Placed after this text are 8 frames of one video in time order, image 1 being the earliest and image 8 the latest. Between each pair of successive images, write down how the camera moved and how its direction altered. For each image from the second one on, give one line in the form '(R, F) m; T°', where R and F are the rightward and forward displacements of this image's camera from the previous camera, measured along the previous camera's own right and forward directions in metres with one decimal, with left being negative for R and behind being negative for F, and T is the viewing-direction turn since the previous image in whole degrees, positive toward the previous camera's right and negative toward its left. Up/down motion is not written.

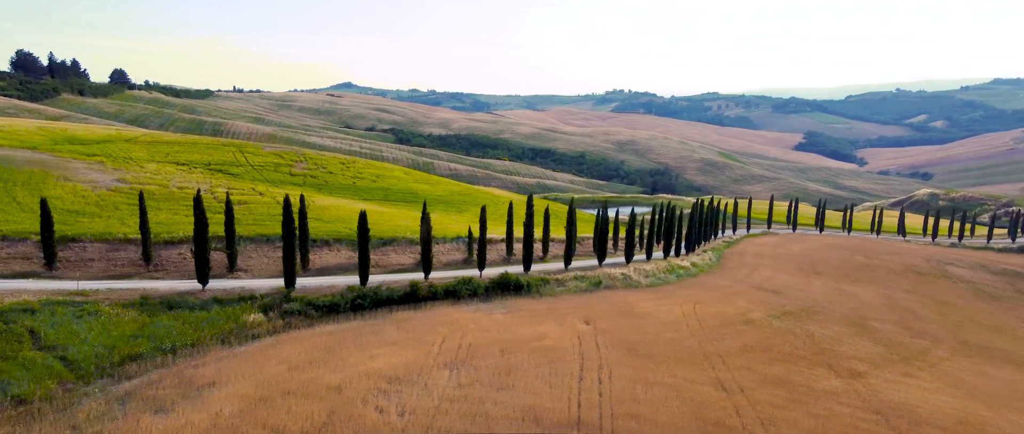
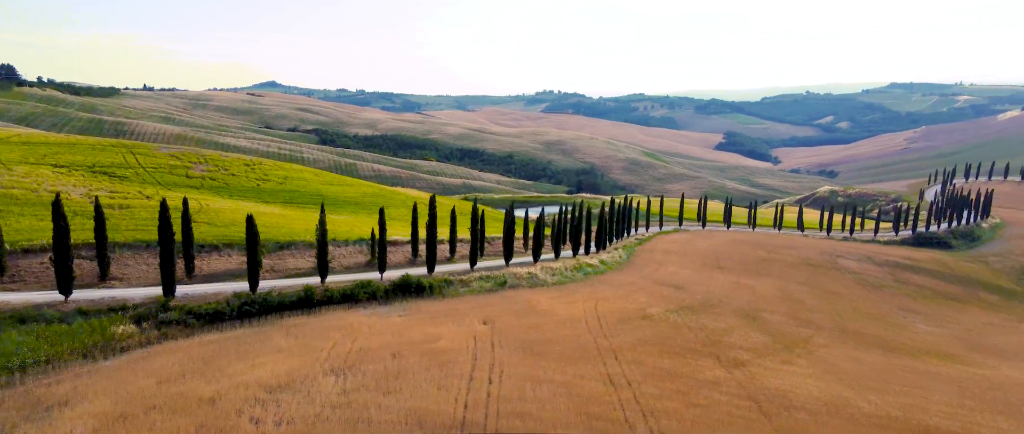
(+1.5, 0.0) m; +7°
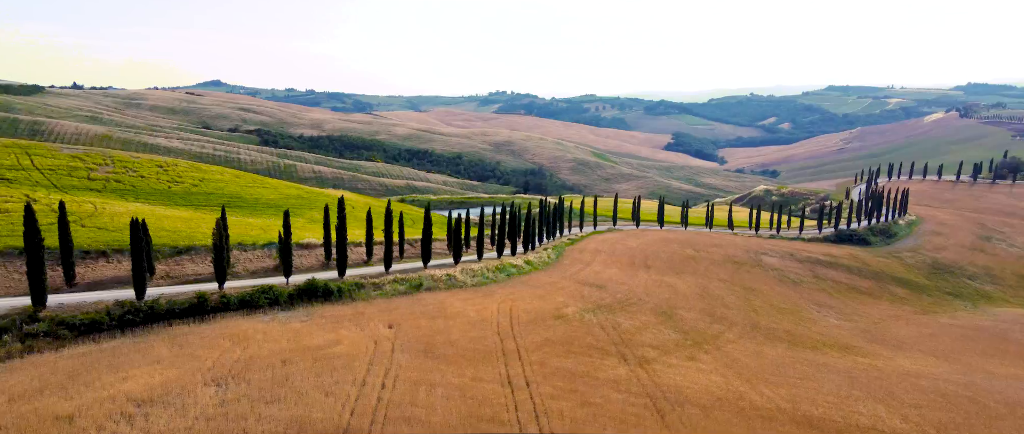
(+2.0, +0.3) m; +5°
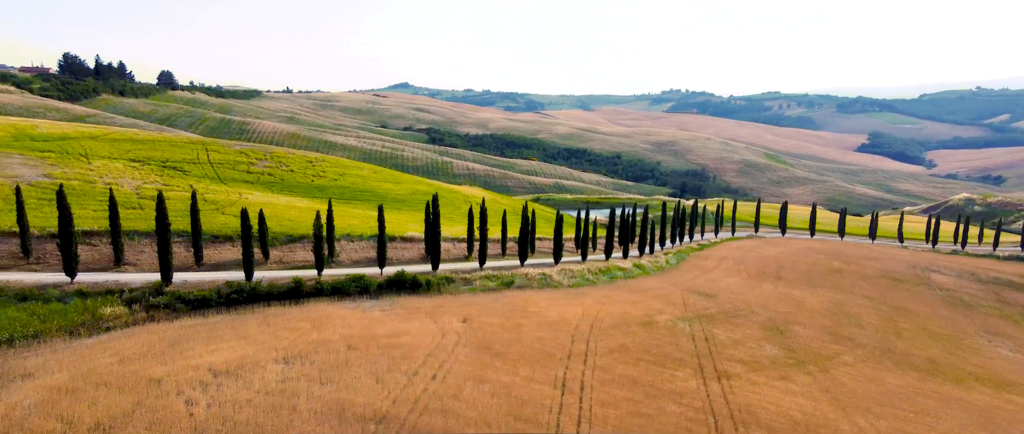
(+3.5, +0.6) m; -13°
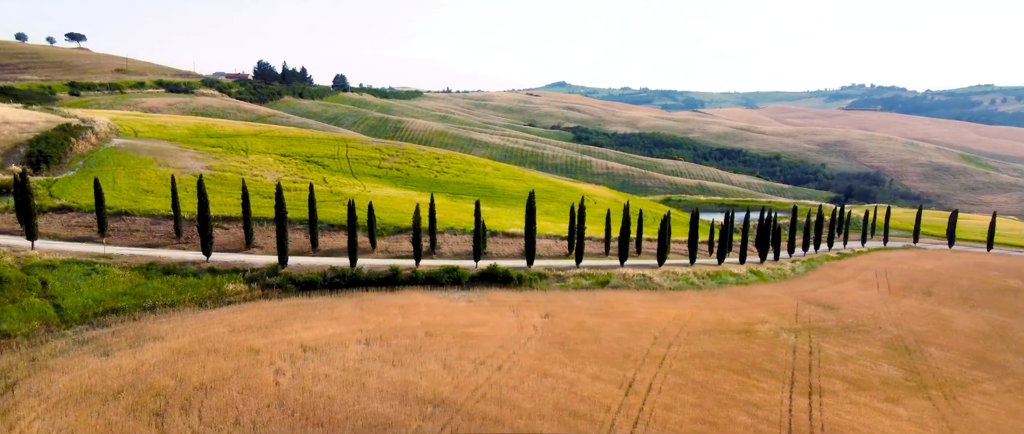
(+2.7, -0.1) m; -12°
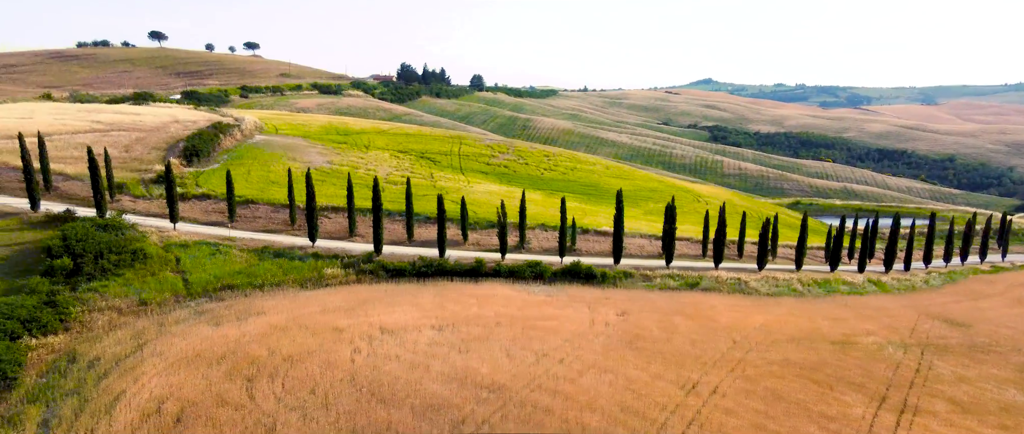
(+2.4, -0.4) m; -11°
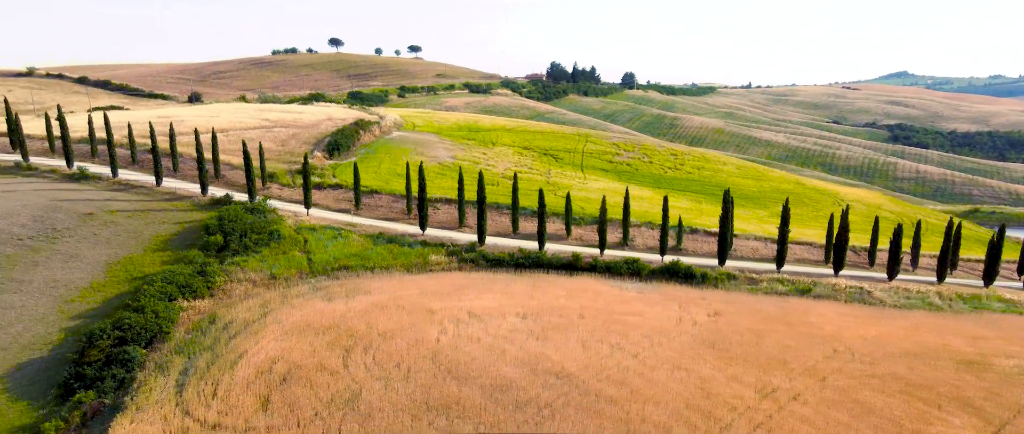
(+2.4, -0.6) m; -12°
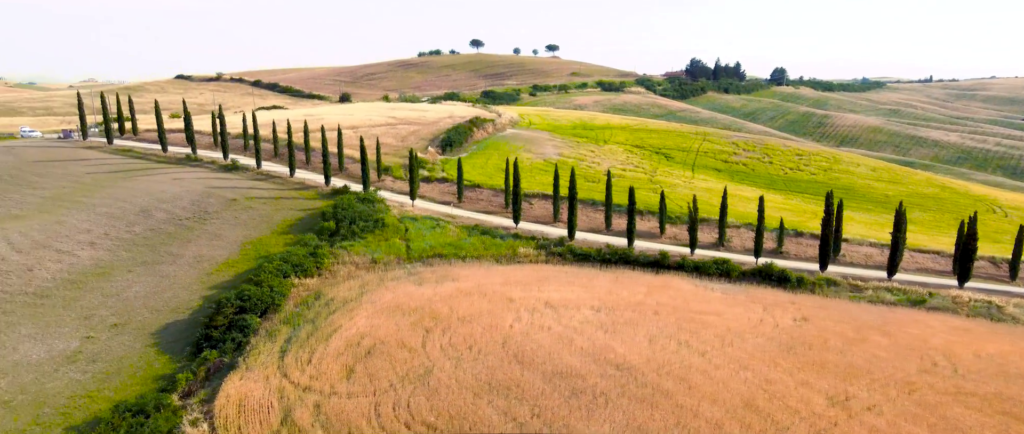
(+2.2, -0.8) m; -11°
